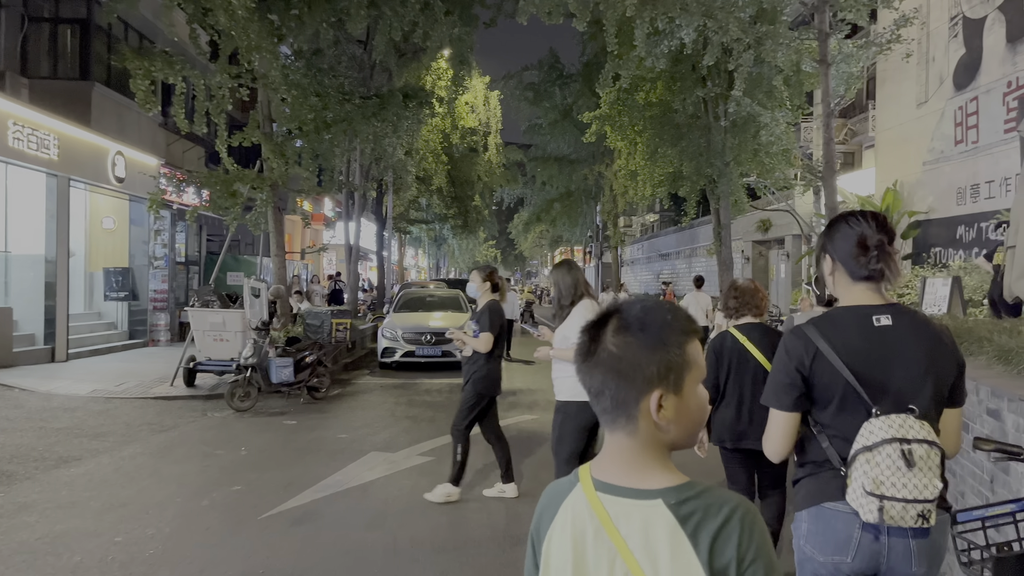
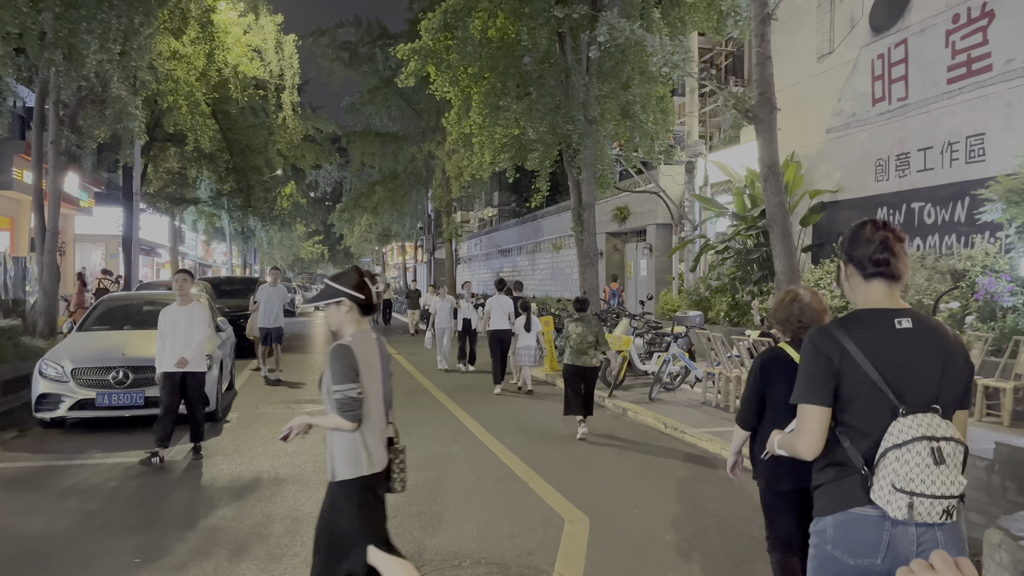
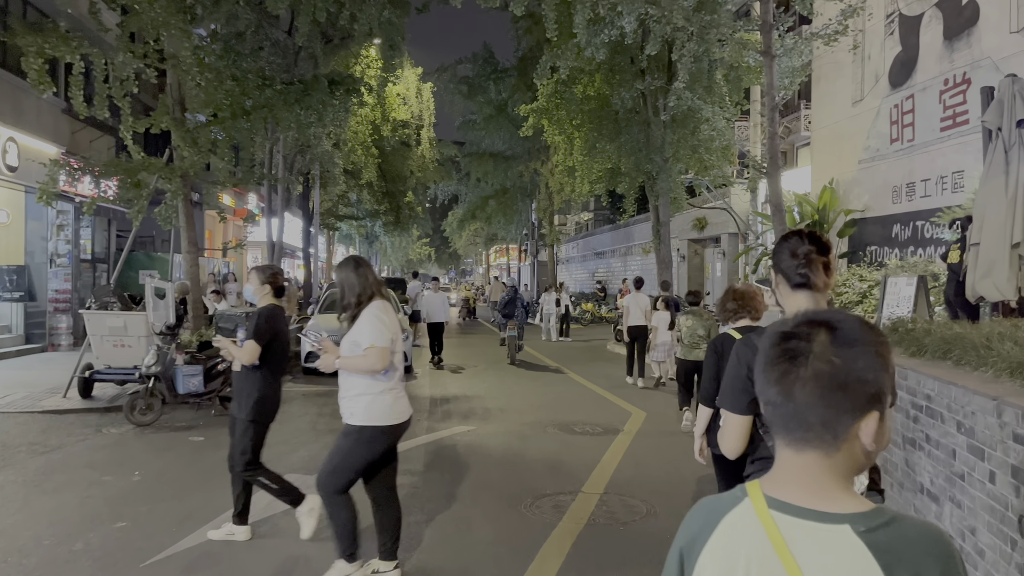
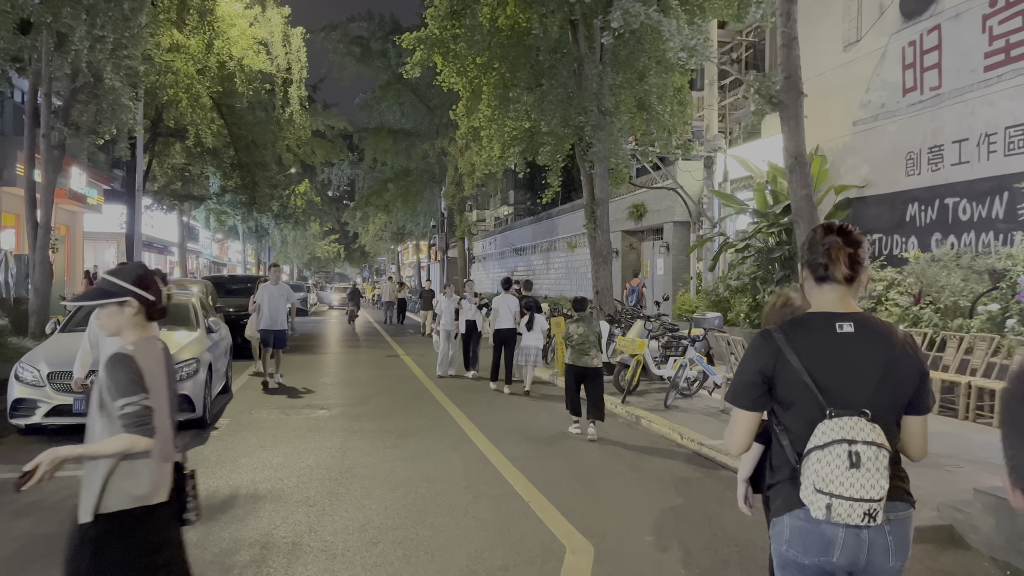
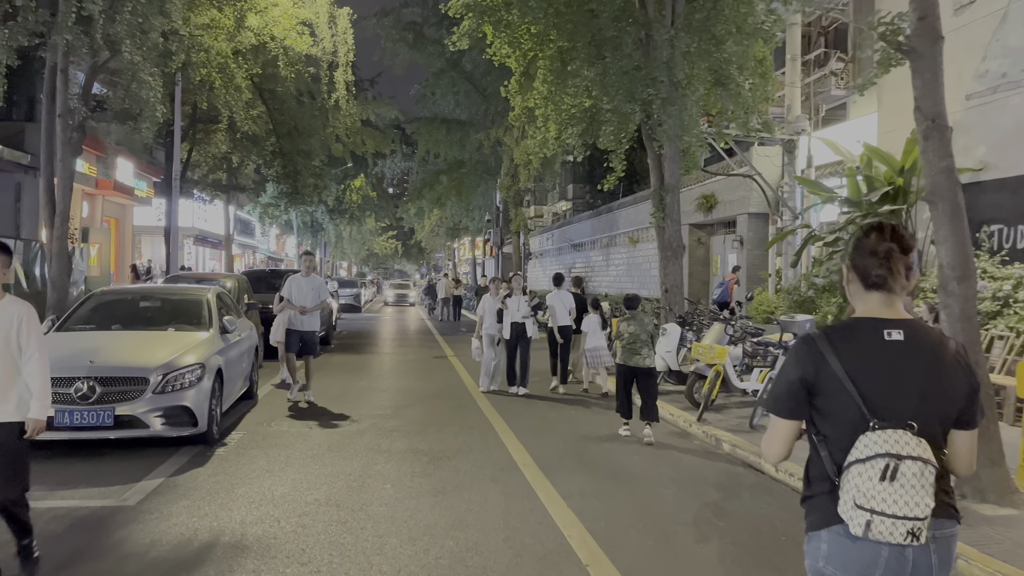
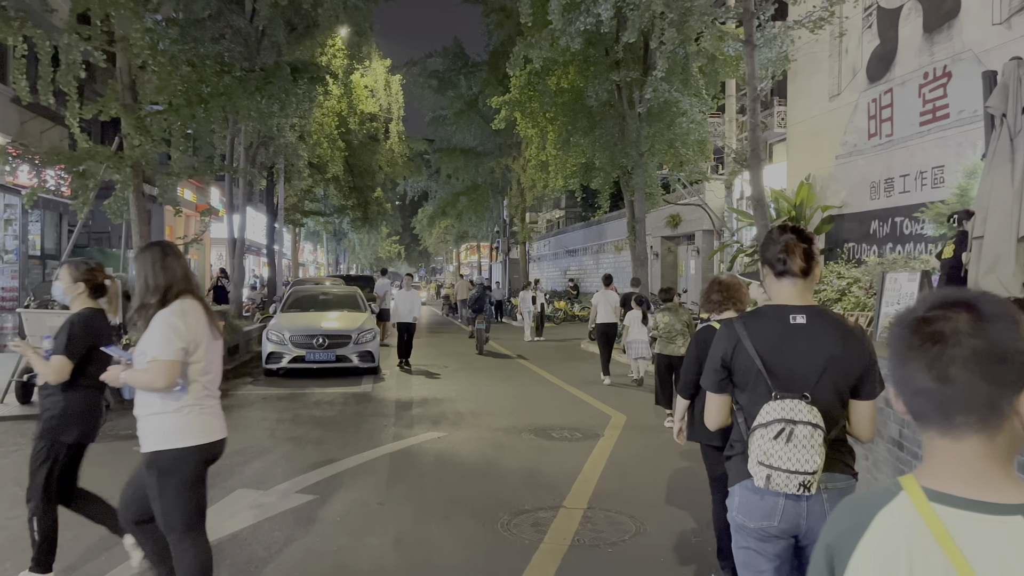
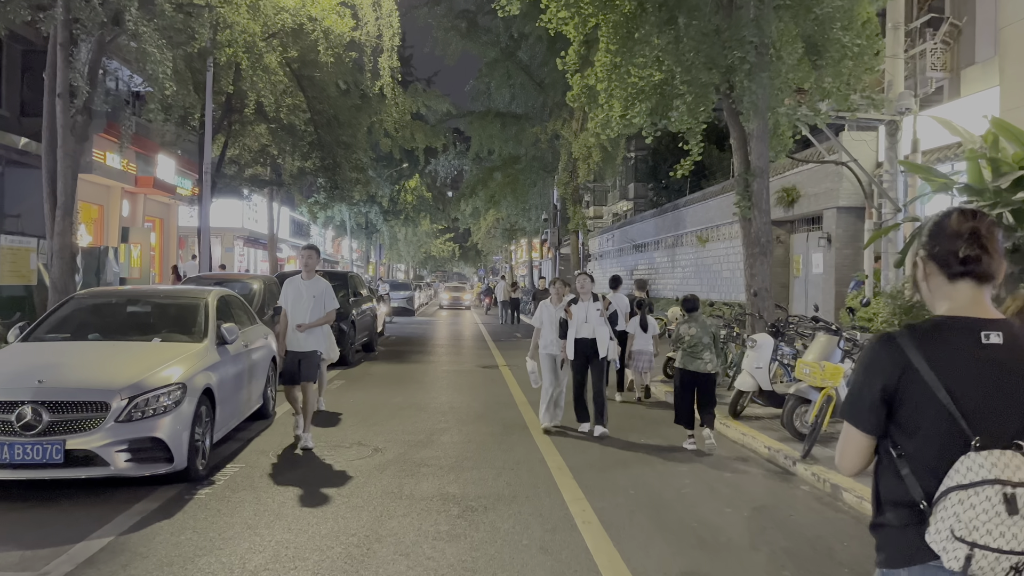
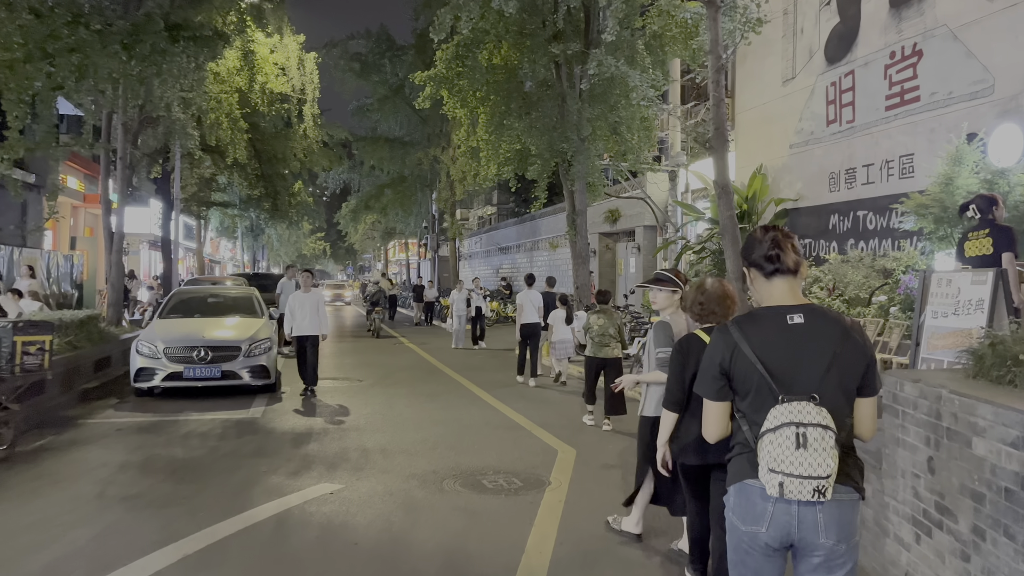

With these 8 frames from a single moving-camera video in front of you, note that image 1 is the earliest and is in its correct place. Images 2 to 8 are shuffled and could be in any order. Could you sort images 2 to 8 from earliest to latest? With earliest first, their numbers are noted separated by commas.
3, 6, 8, 2, 4, 5, 7
